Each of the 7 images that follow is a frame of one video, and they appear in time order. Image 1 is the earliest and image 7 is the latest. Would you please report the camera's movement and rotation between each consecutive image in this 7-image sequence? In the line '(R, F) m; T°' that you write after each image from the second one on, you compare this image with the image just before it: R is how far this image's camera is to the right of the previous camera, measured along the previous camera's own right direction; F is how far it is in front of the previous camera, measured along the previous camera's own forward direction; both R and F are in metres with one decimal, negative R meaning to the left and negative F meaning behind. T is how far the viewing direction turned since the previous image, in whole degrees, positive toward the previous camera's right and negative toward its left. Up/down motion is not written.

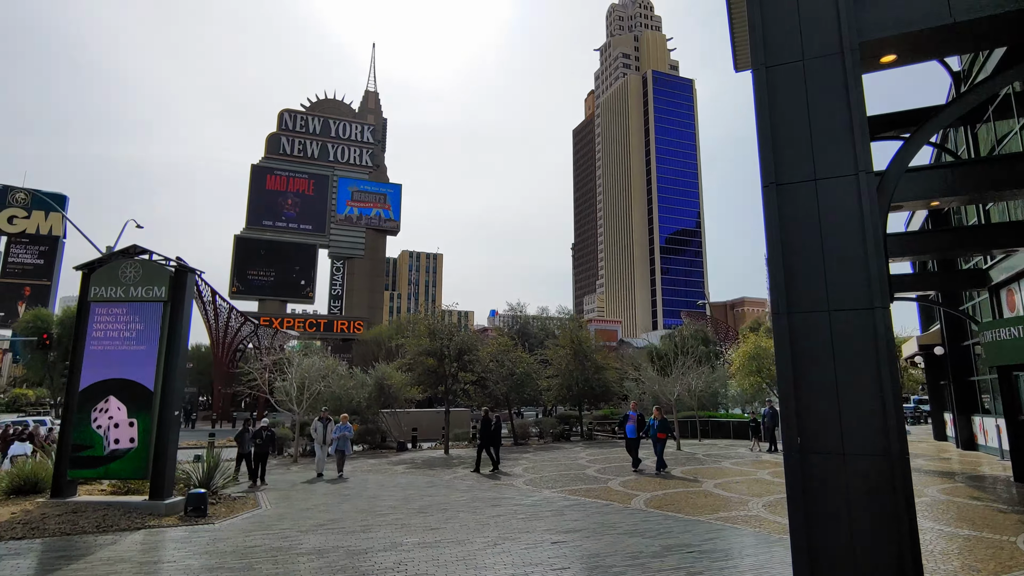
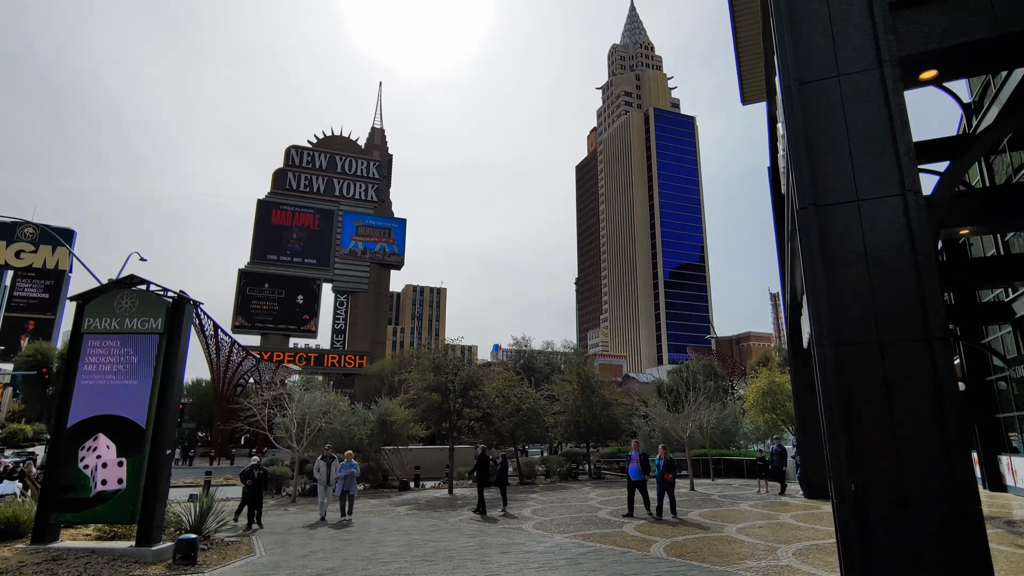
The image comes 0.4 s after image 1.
(-0.1, +0.4) m; 0°
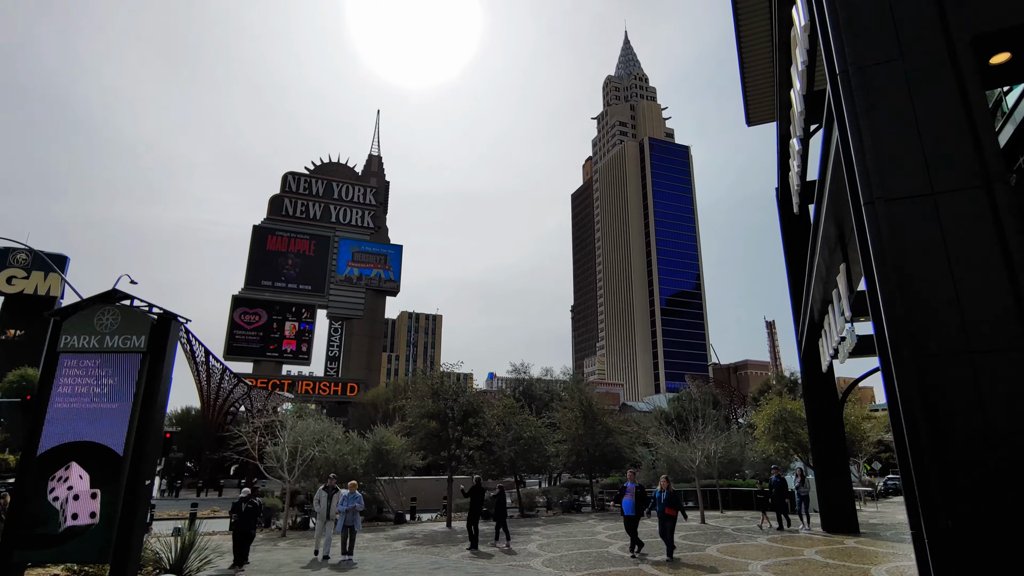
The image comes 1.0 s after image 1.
(-0.2, +0.6) m; 0°
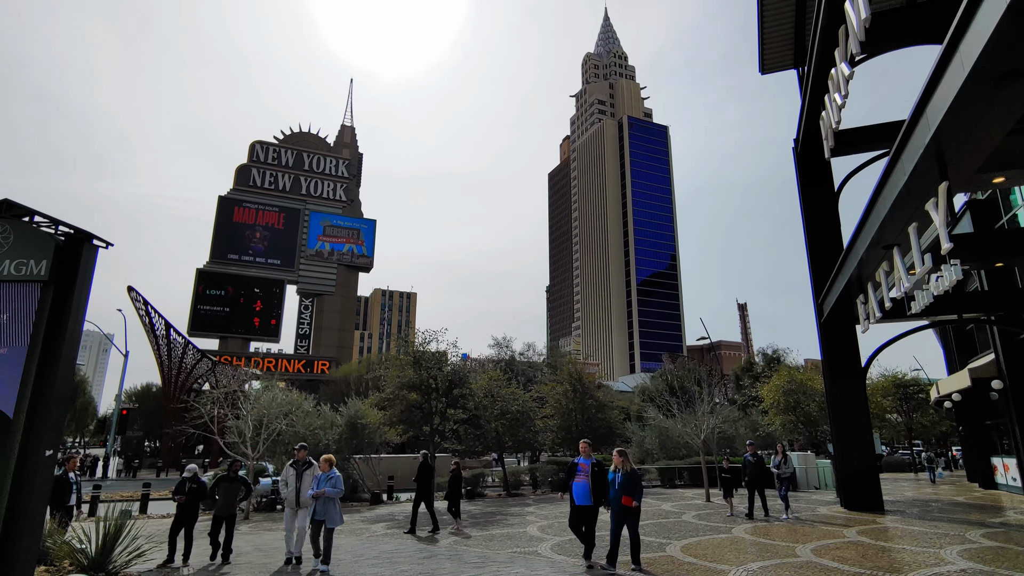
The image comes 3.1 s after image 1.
(-0.5, +1.7) m; +3°
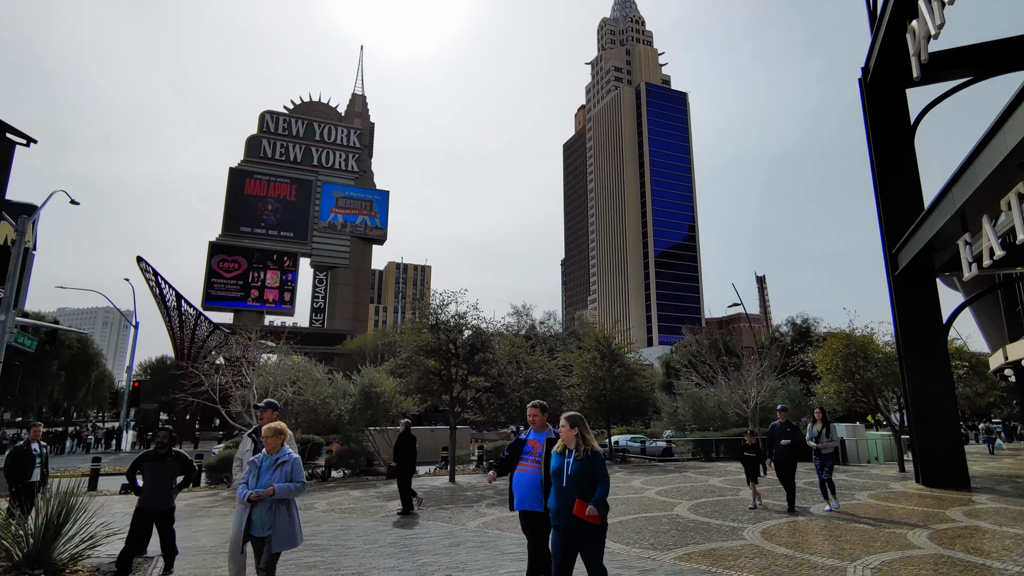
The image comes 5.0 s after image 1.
(-0.4, +1.6) m; -1°
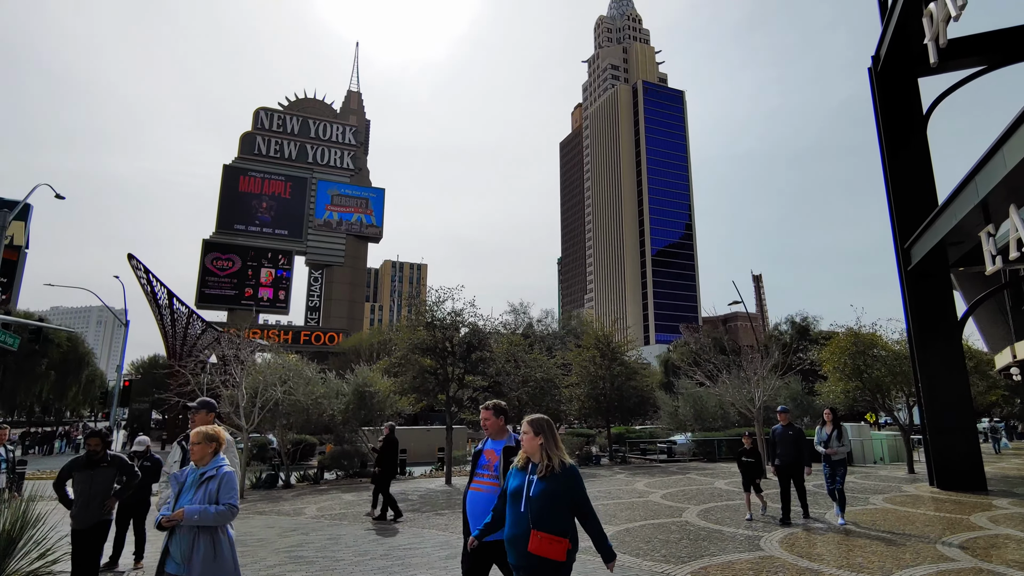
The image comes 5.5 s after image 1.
(-0.1, +0.5) m; 0°
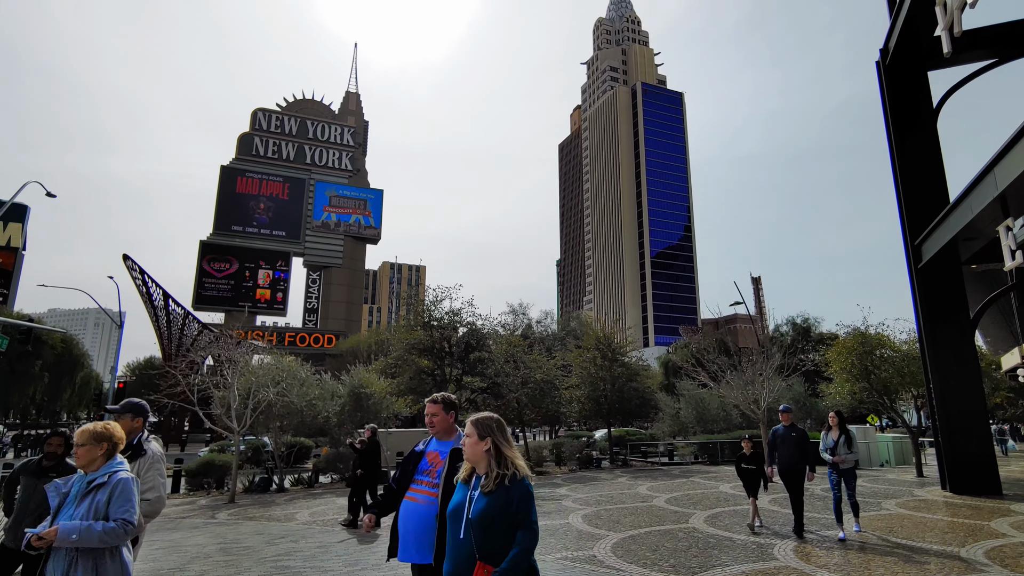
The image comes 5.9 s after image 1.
(0.0, +0.4) m; 0°
